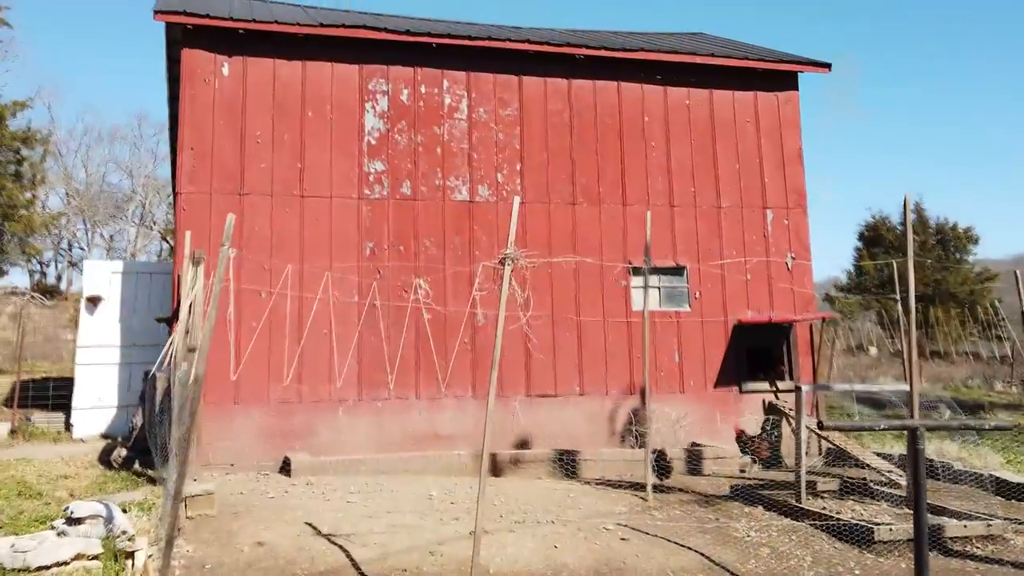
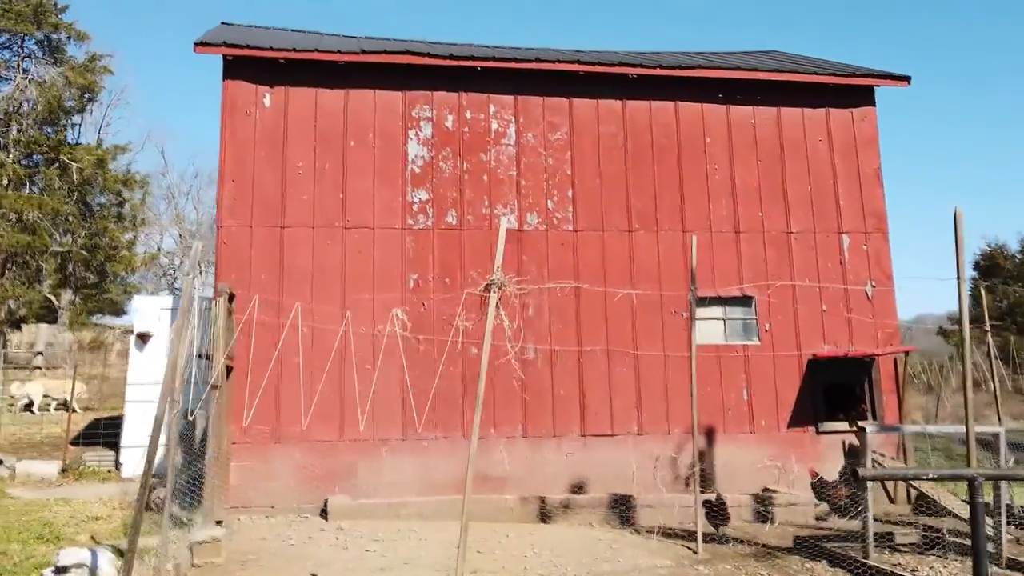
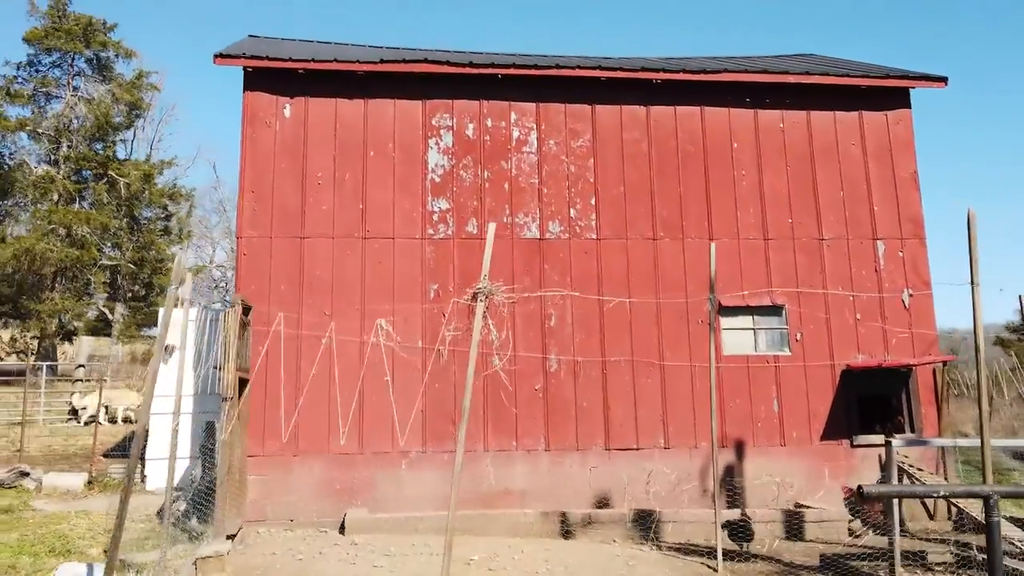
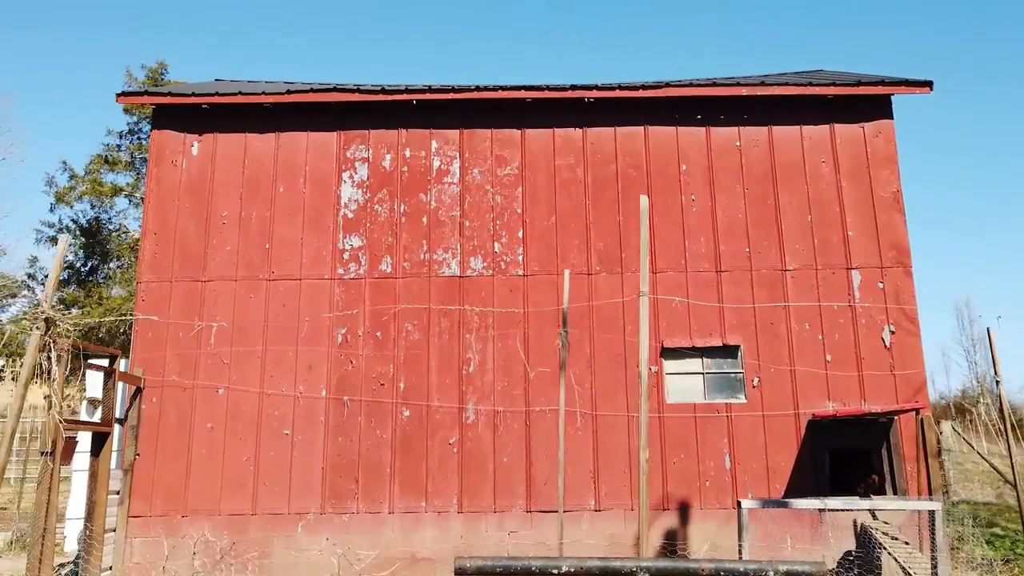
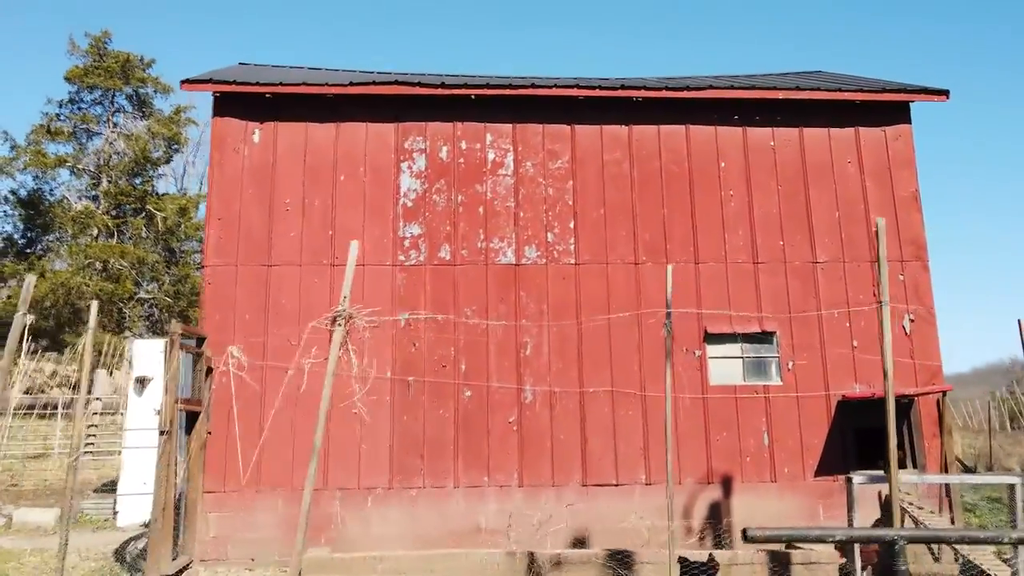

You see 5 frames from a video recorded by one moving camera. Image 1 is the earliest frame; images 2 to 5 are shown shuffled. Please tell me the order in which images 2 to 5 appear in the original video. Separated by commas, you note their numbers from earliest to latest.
2, 3, 5, 4
